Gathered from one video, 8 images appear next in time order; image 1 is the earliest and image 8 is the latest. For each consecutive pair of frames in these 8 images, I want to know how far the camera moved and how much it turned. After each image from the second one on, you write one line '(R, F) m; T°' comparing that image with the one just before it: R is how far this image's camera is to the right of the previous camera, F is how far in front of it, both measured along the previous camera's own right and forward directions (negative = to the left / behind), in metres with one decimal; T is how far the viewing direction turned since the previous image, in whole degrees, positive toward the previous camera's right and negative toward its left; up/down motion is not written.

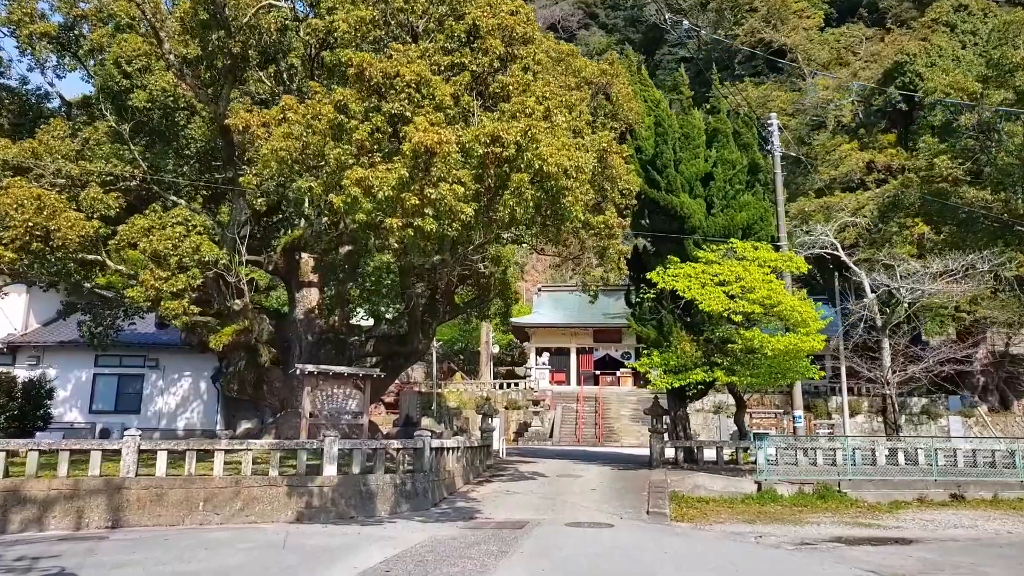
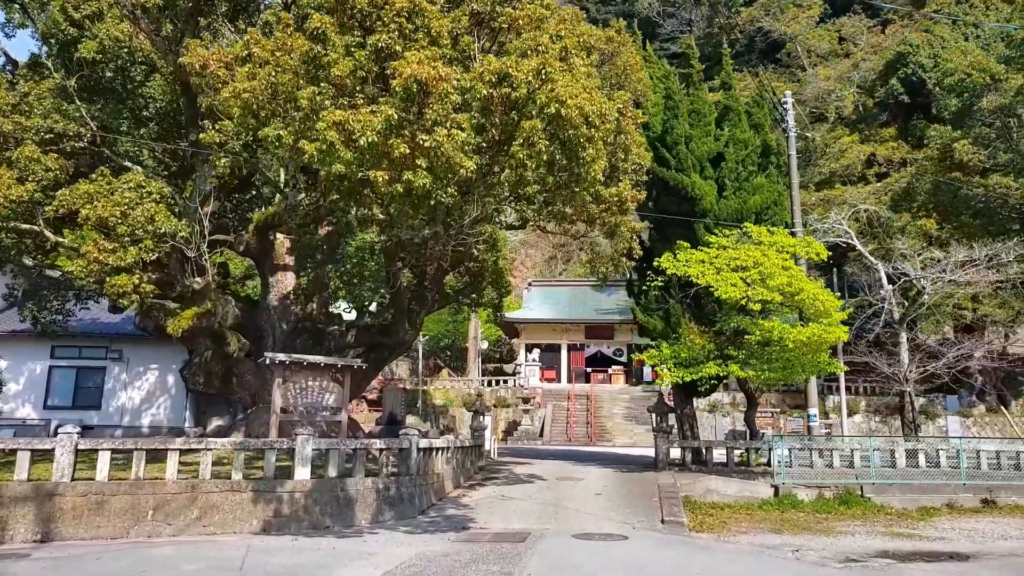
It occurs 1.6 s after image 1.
(-0.3, +1.5) m; +1°
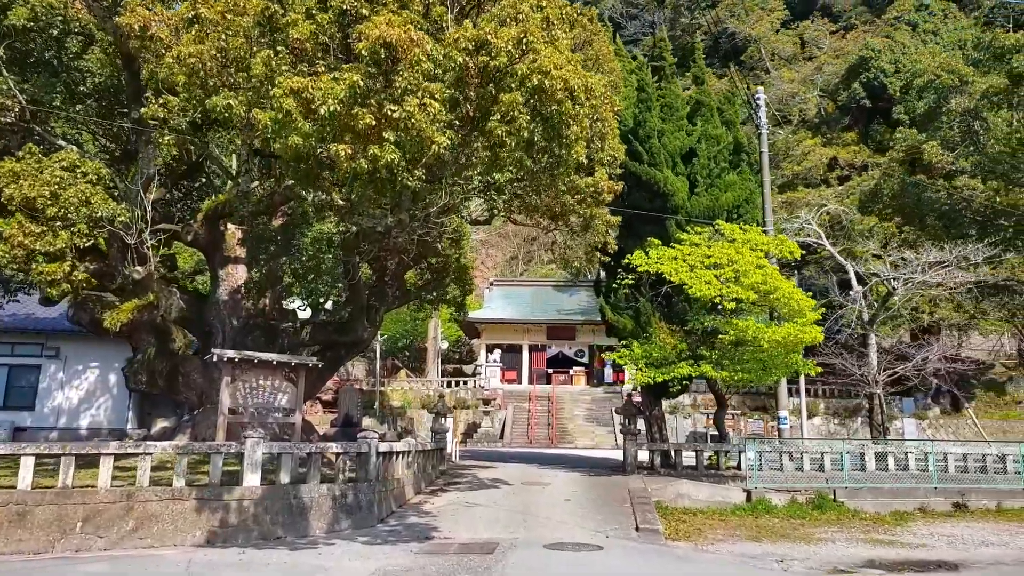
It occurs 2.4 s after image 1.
(-0.2, +0.7) m; +3°
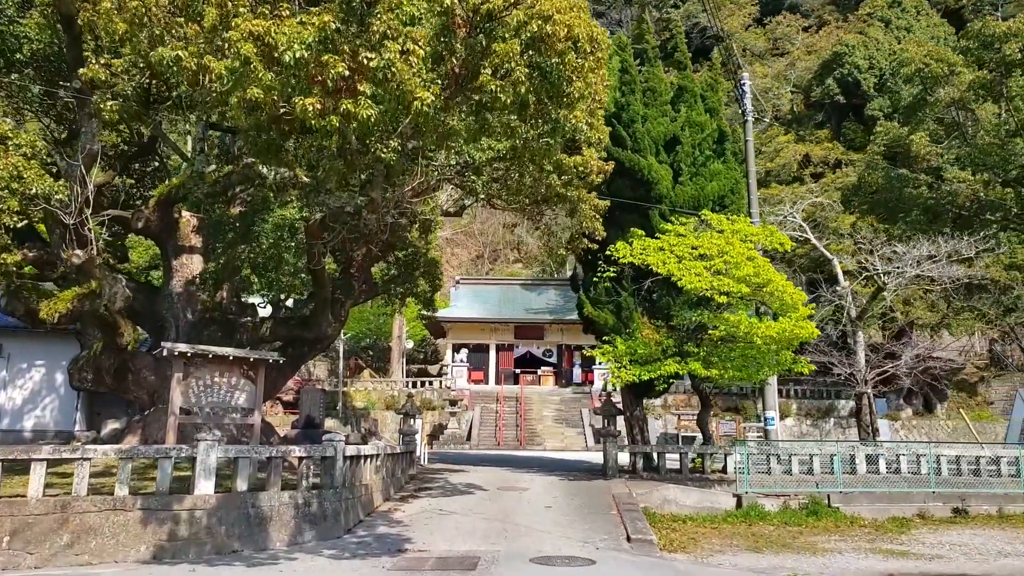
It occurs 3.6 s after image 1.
(-0.2, +0.9) m; +3°
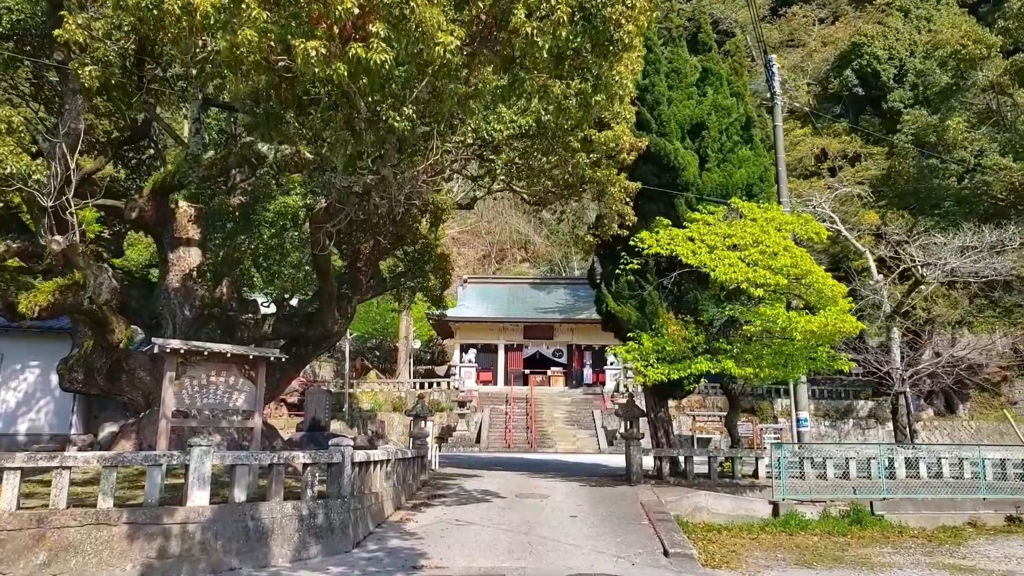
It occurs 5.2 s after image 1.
(-0.2, +0.9) m; 0°
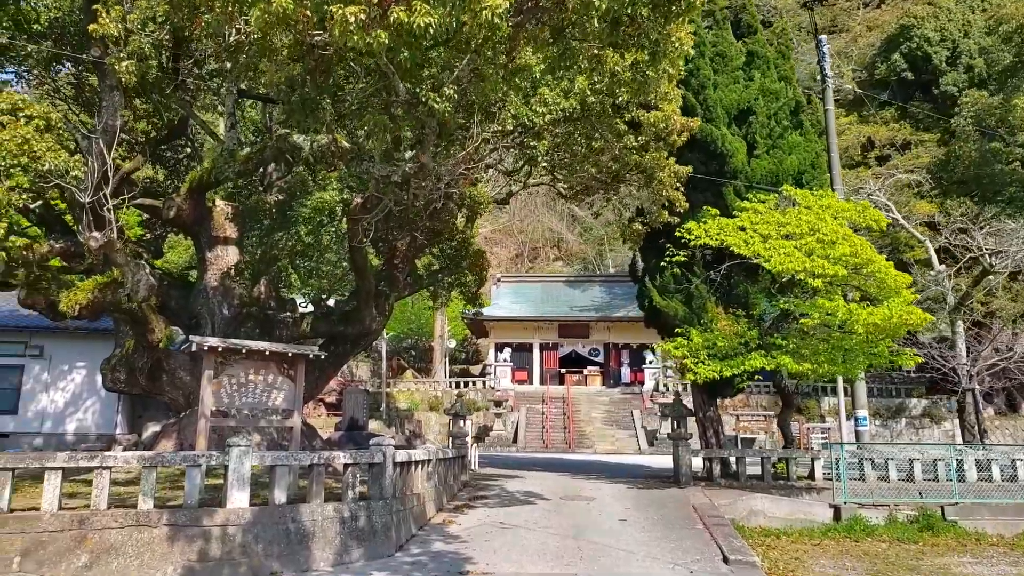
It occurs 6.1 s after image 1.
(-0.1, +0.4) m; -3°
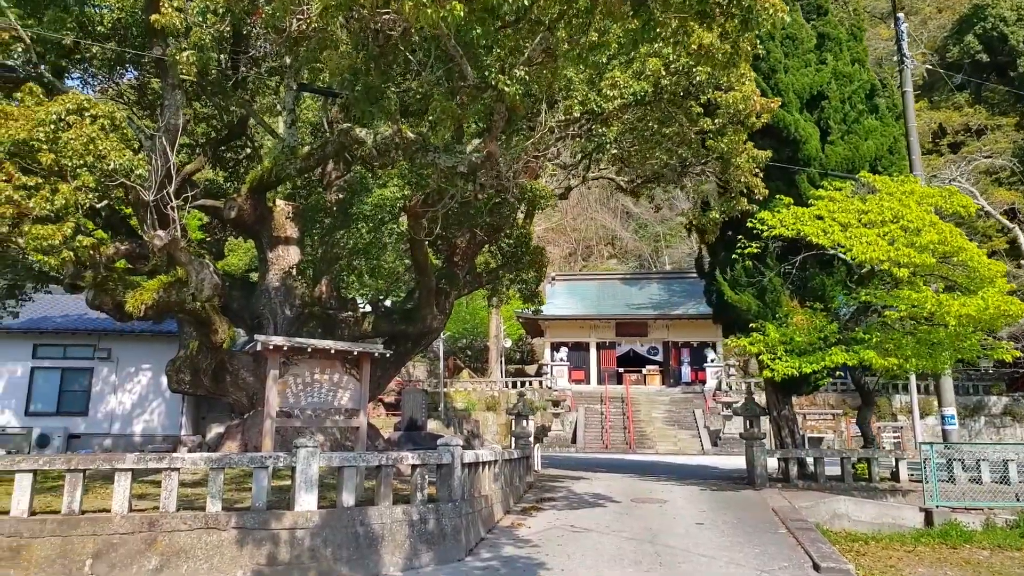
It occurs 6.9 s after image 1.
(-0.2, +0.3) m; -4°
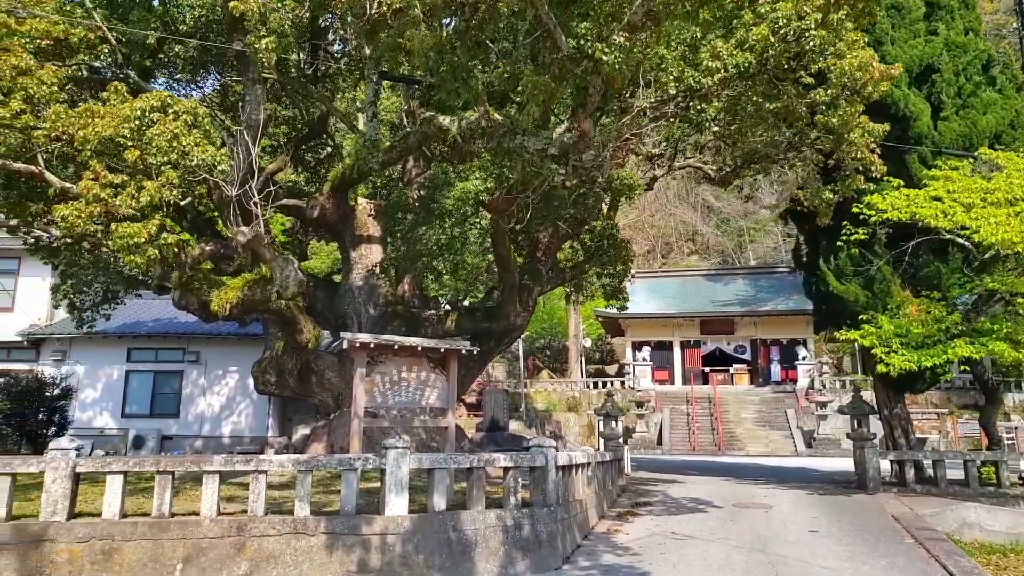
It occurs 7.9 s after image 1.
(-0.2, +0.5) m; -5°
